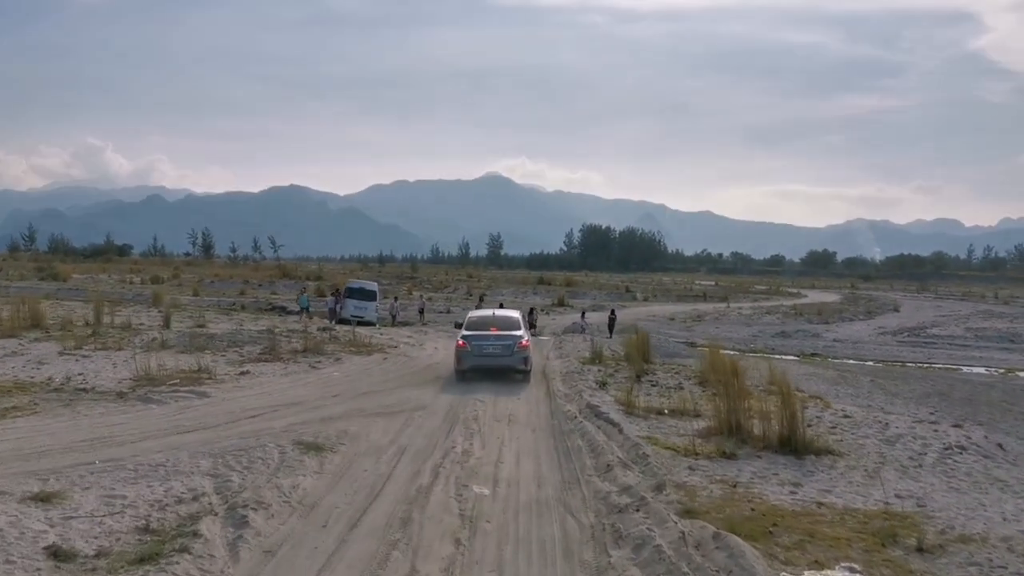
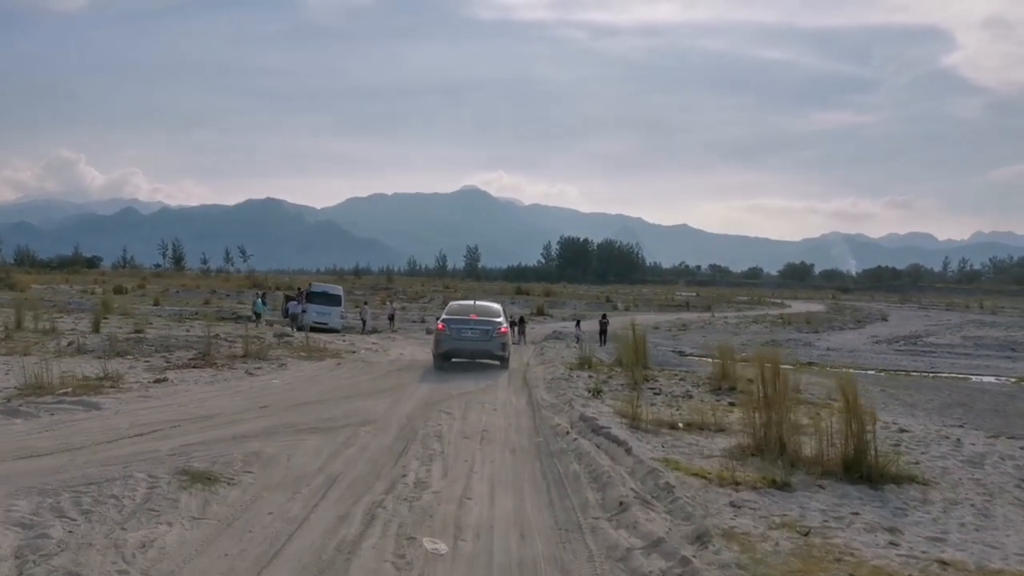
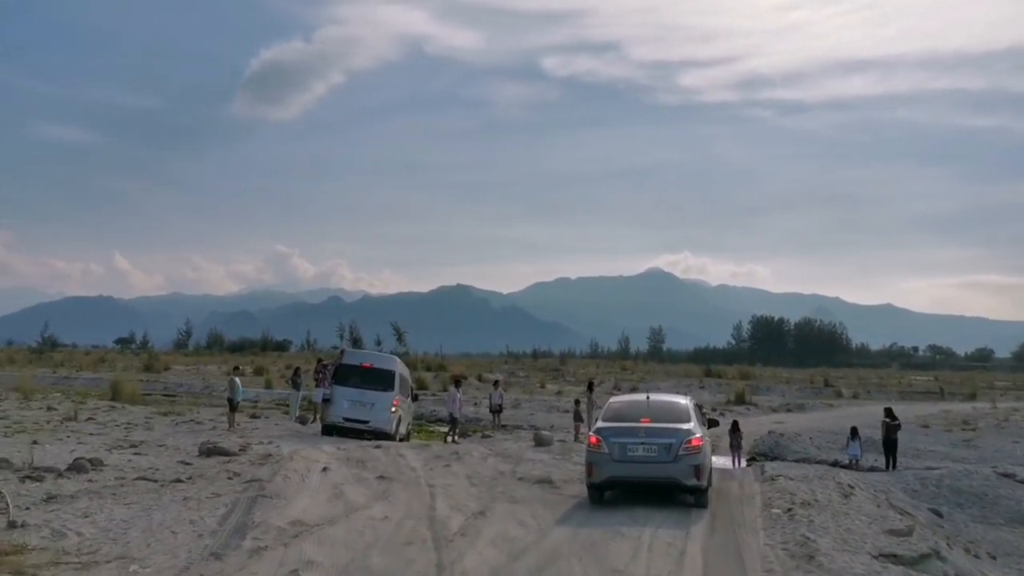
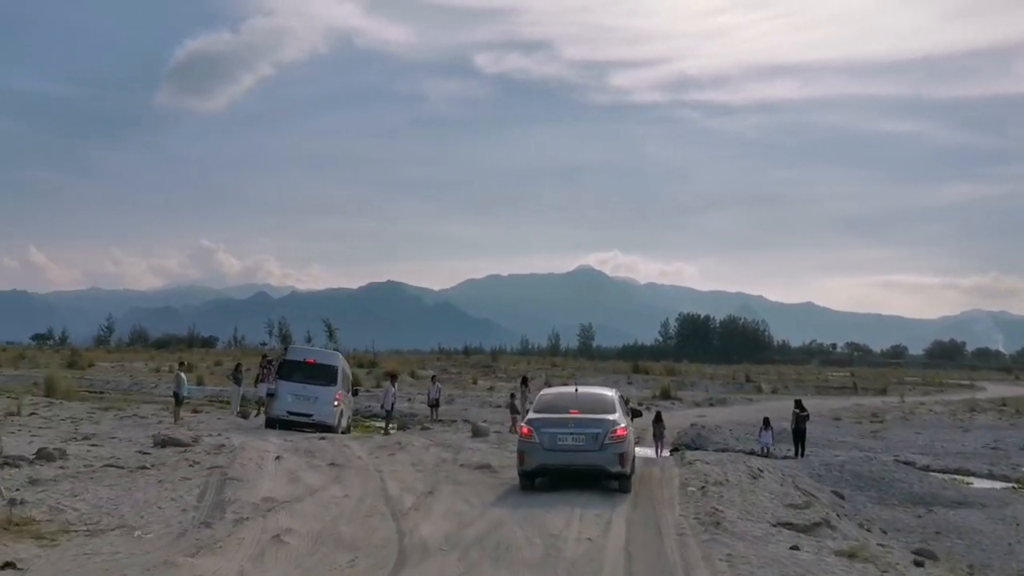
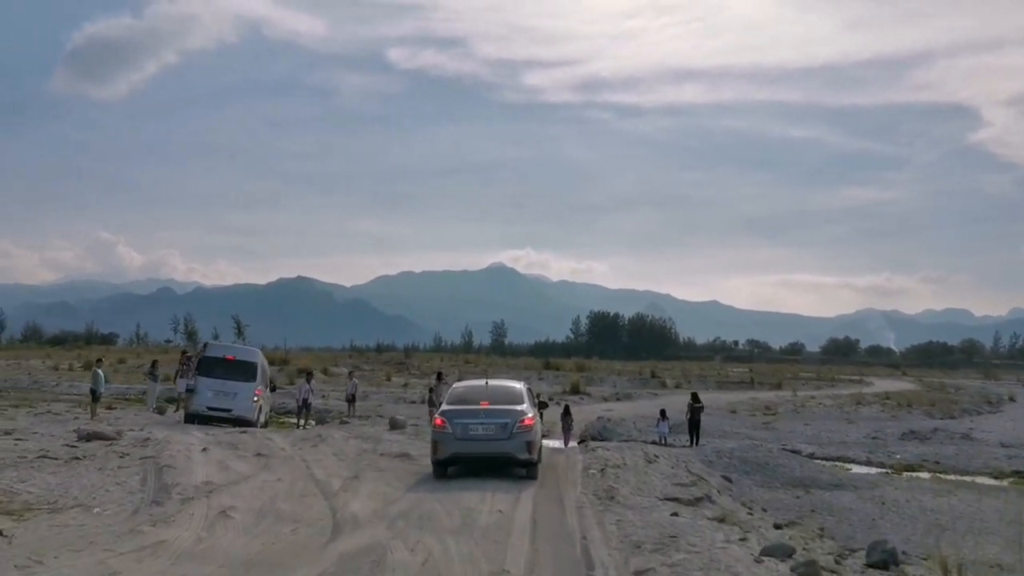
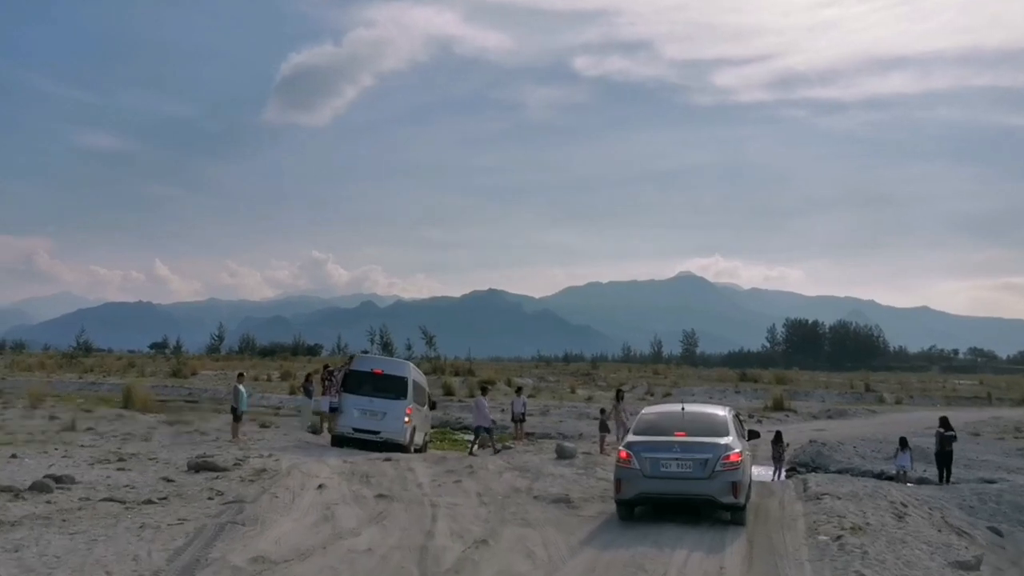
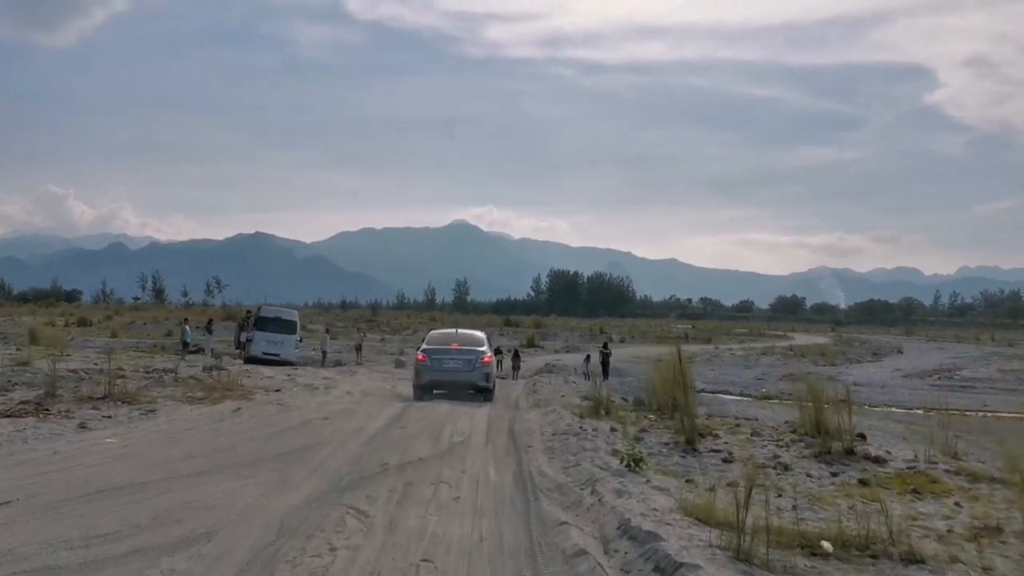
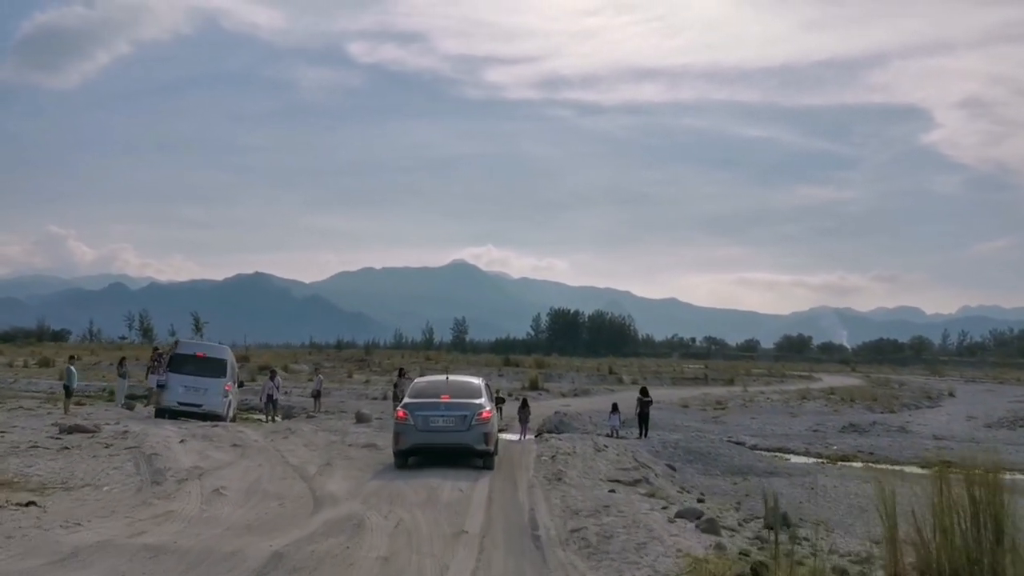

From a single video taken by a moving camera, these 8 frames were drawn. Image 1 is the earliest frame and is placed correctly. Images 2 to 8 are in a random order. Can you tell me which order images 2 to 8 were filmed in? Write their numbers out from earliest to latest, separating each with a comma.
2, 7, 8, 5, 4, 3, 6
